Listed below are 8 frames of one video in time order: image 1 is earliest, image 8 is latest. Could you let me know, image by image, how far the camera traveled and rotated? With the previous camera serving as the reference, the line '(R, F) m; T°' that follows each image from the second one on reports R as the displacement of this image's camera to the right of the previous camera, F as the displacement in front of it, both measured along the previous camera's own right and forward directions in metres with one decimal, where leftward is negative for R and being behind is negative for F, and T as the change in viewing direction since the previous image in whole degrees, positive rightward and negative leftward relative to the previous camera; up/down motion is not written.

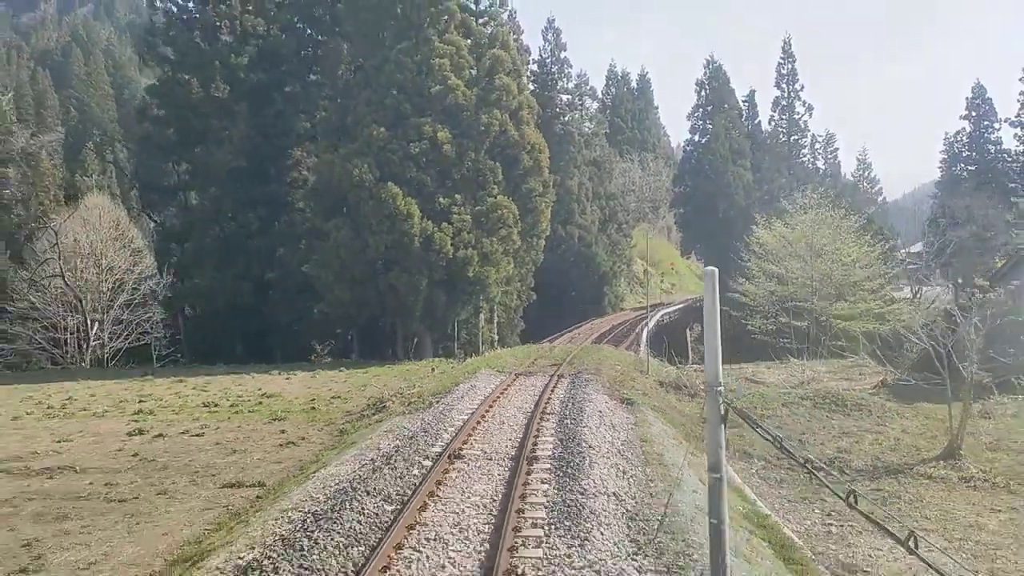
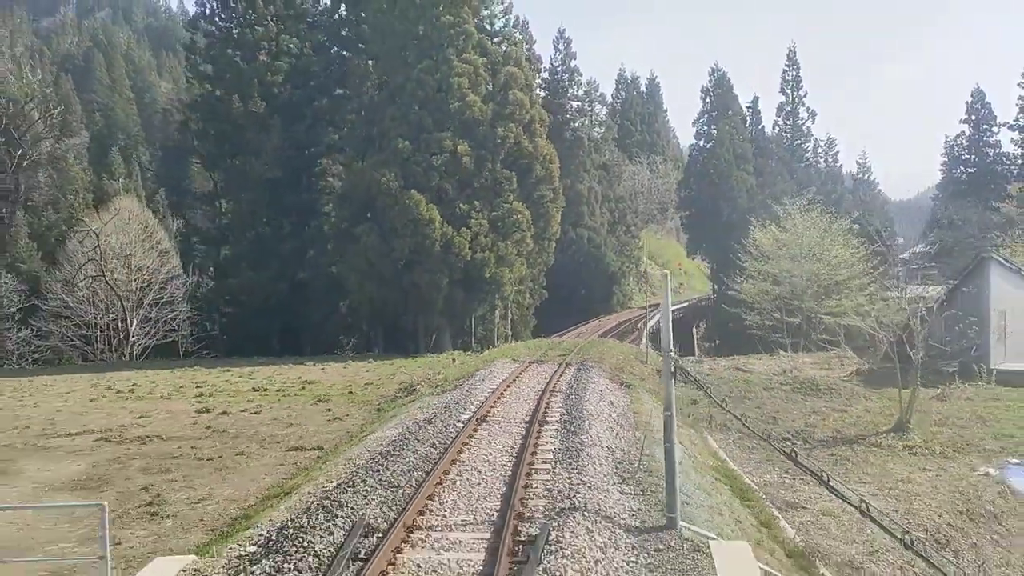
(0.0, -2.1) m; -1°
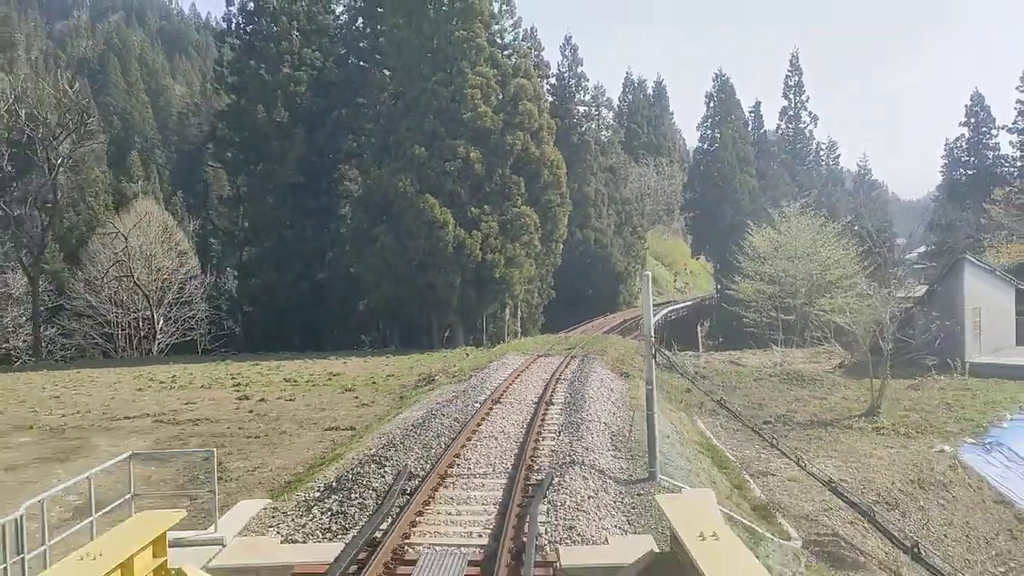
(0.0, -1.6) m; -1°
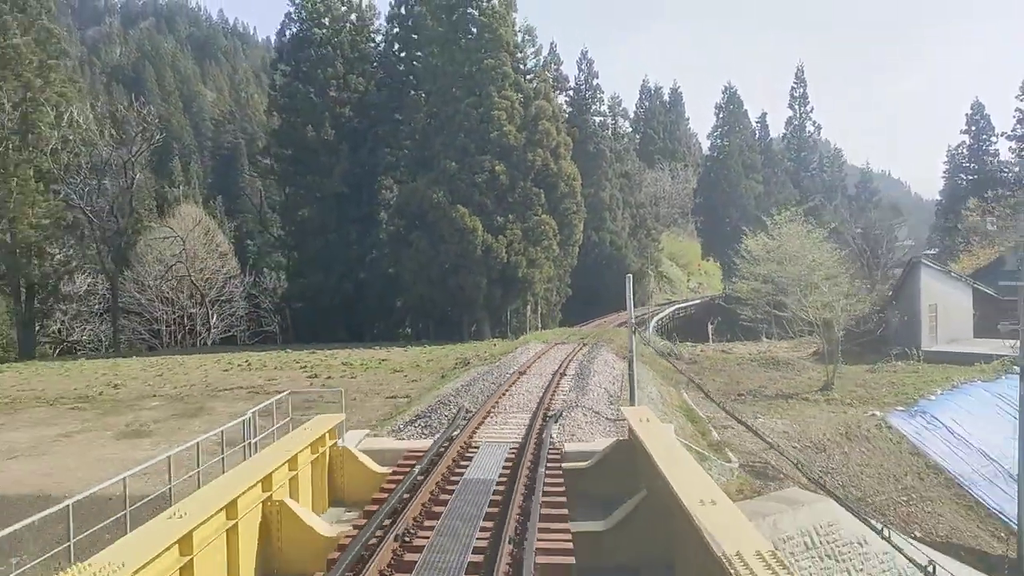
(0.0, -3.6) m; -1°
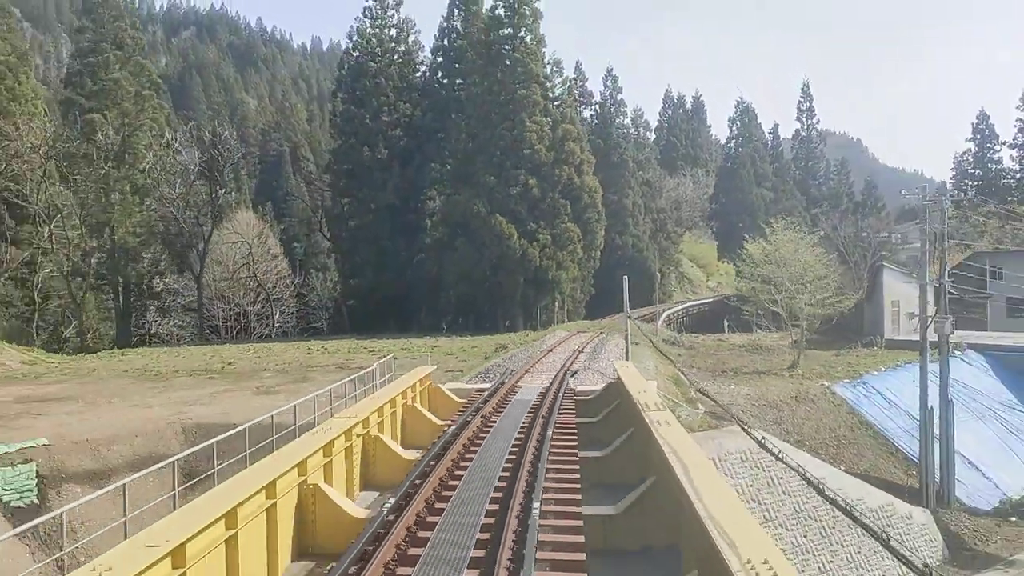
(0.0, -5.0) m; -2°
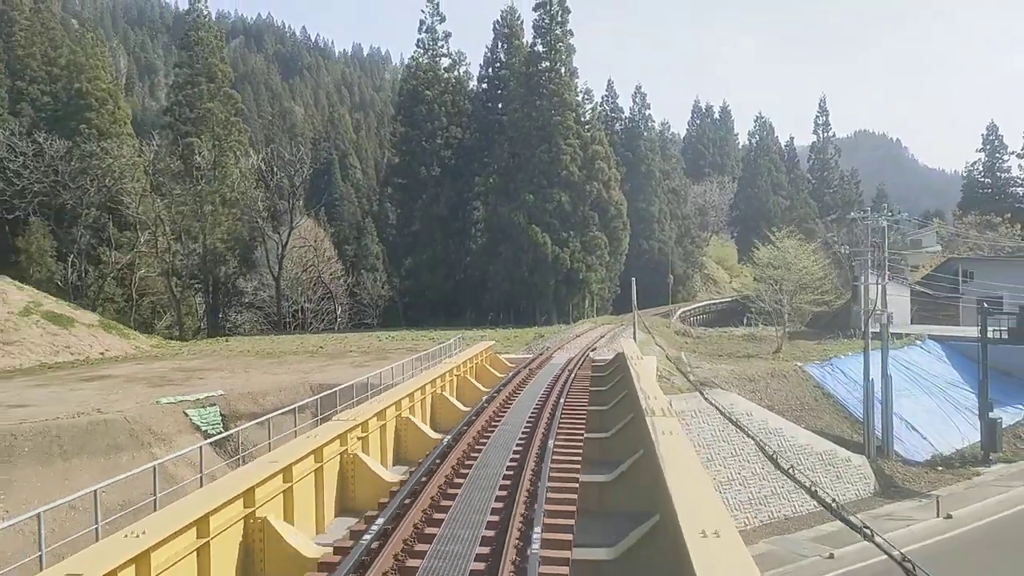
(0.0, -5.7) m; -3°
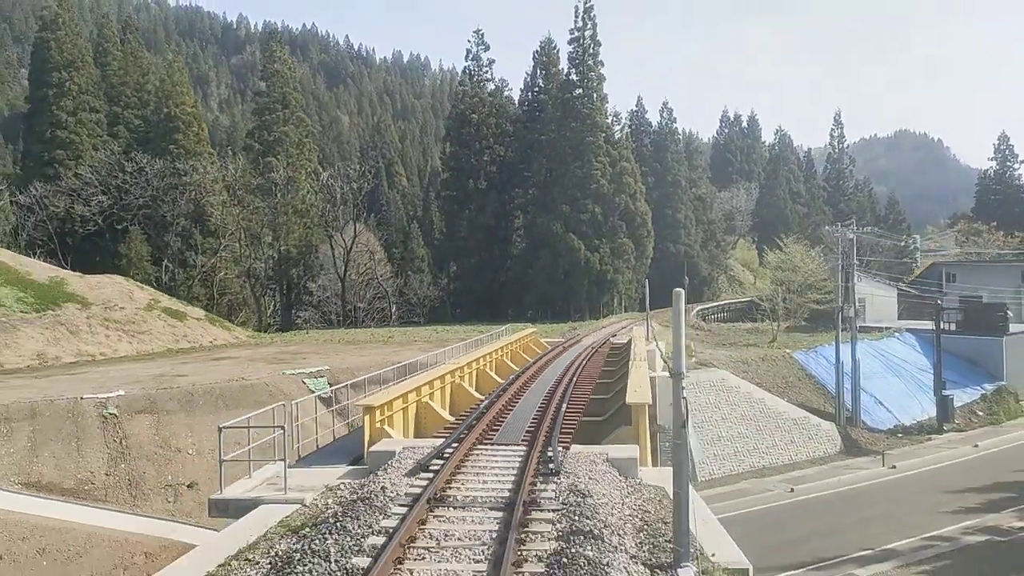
(0.0, -6.0) m; -3°
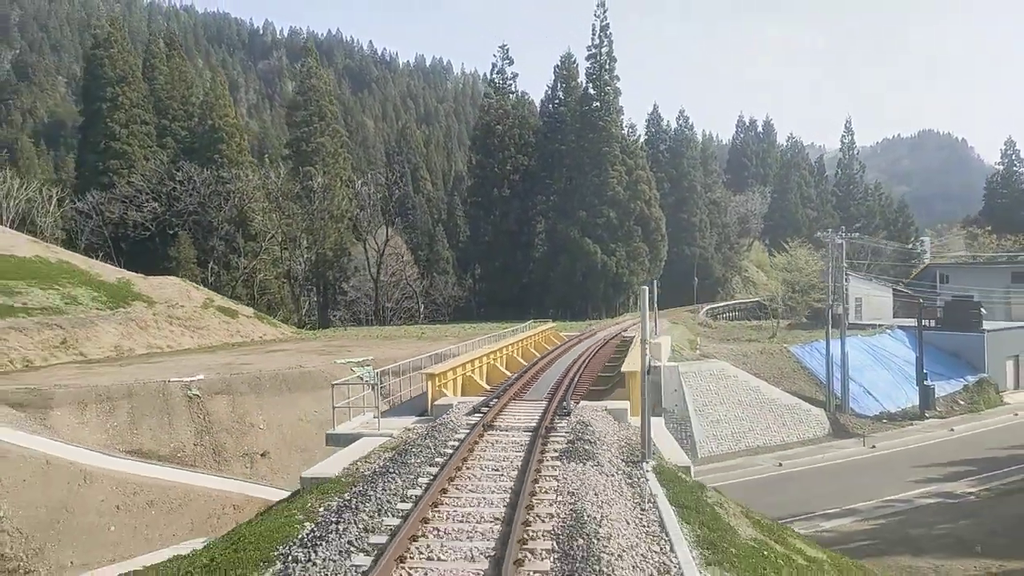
(-0.1, -3.6) m; -2°
